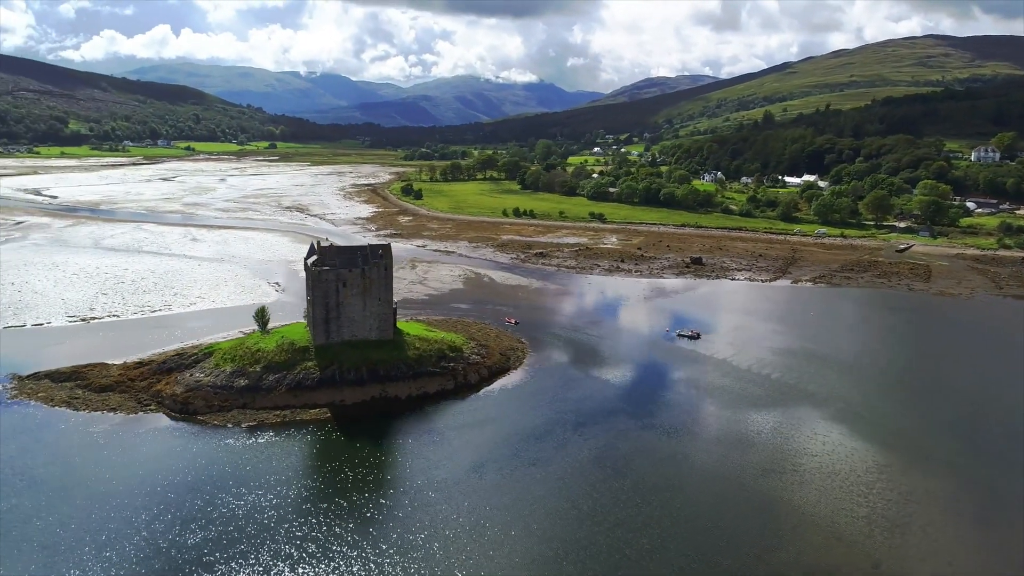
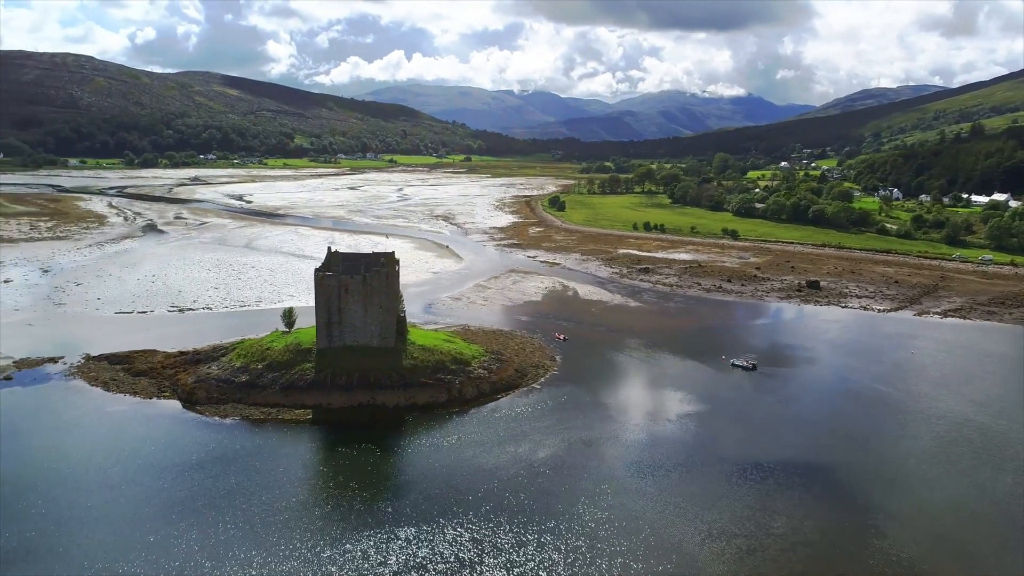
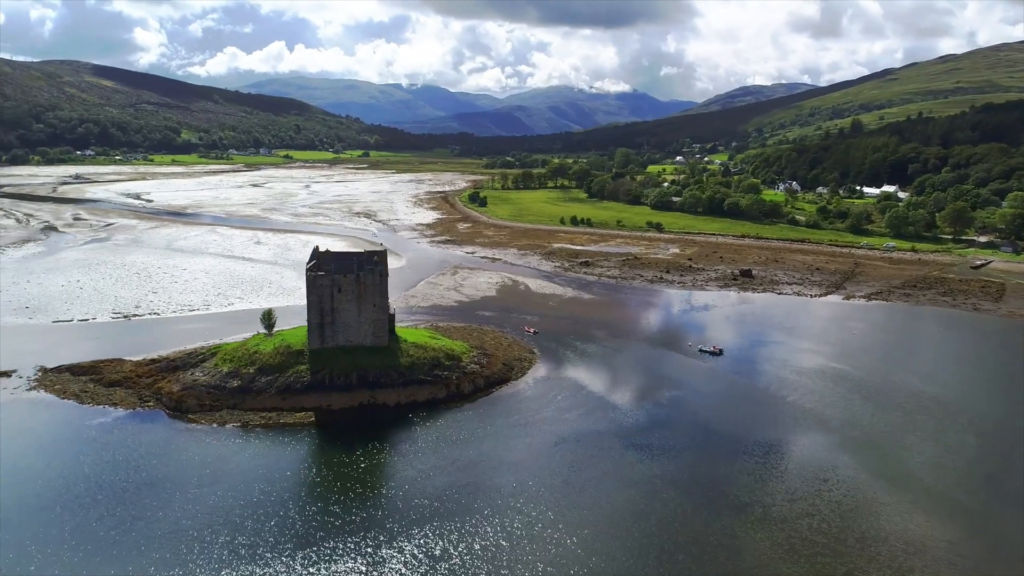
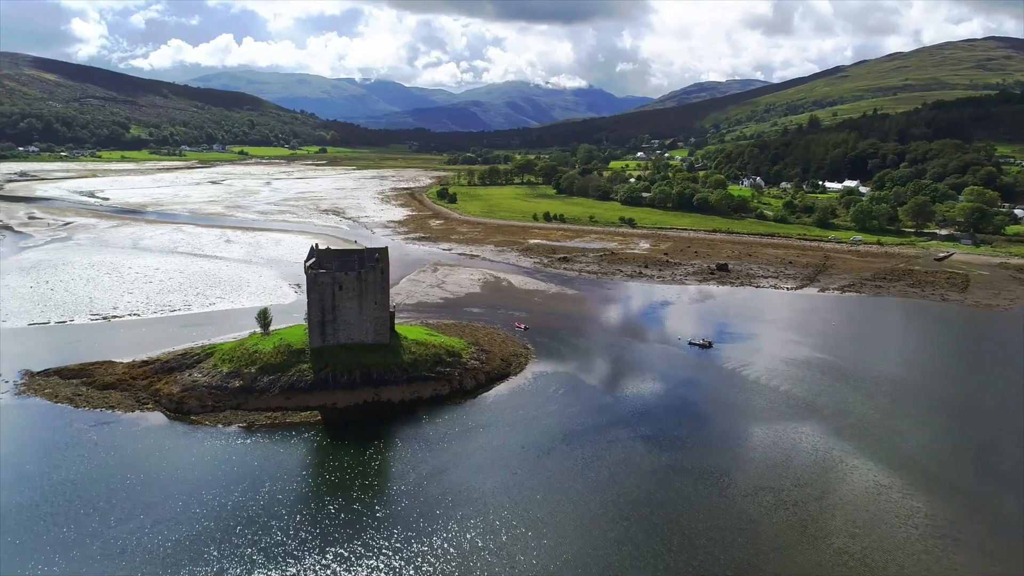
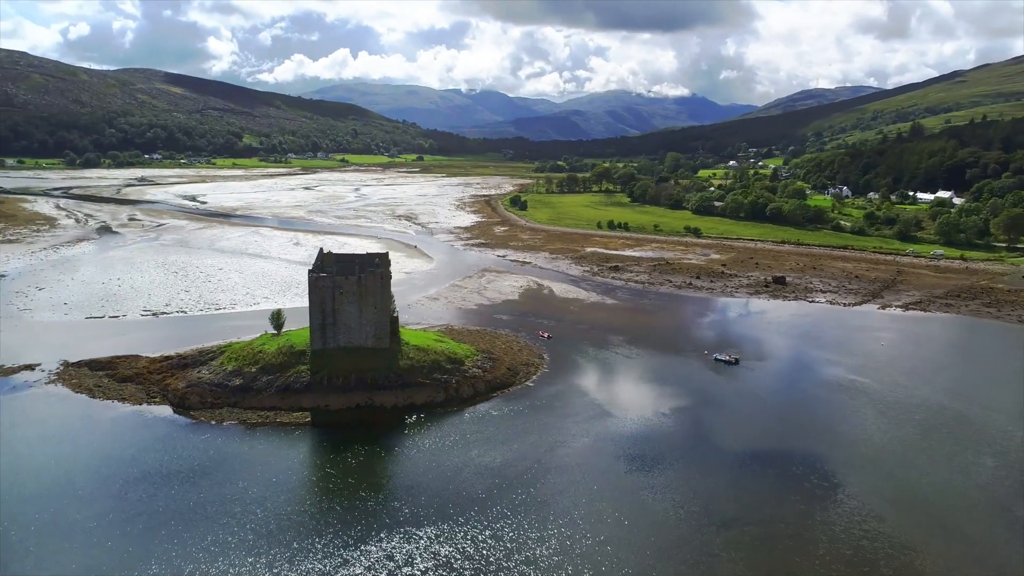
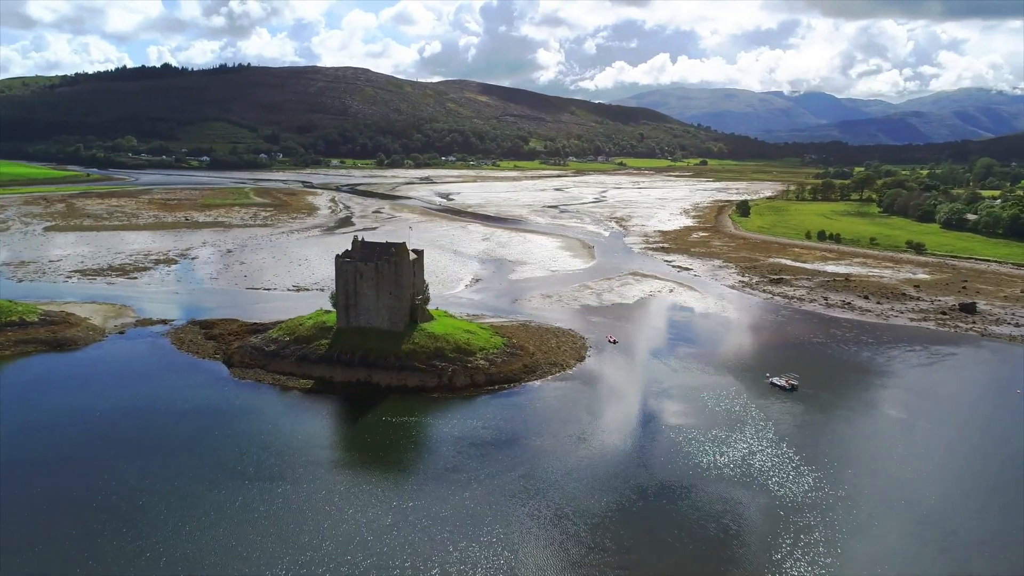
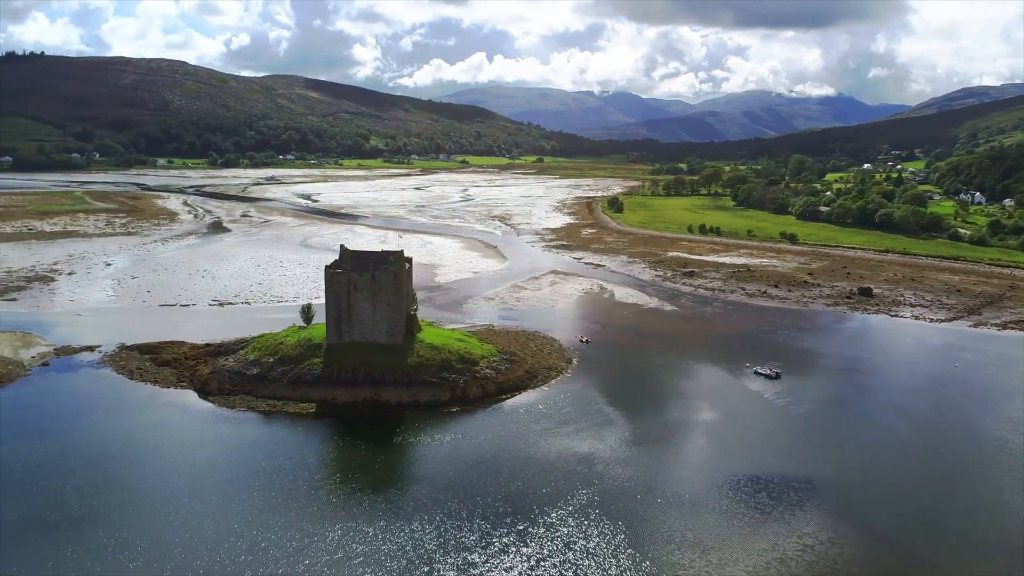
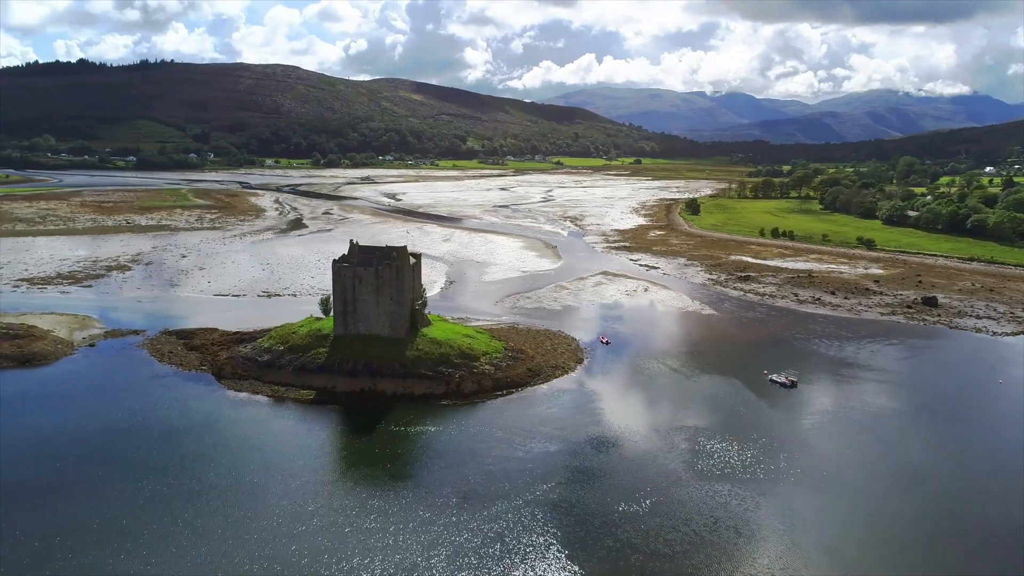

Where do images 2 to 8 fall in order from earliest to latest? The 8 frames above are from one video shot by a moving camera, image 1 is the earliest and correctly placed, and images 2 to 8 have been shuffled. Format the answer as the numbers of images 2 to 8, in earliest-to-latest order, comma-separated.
4, 3, 5, 2, 7, 8, 6
